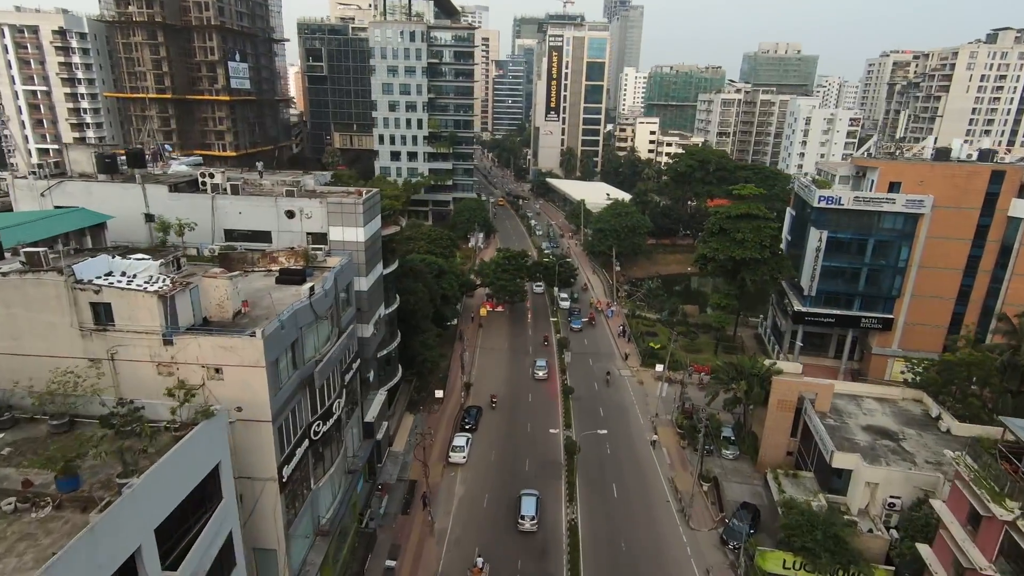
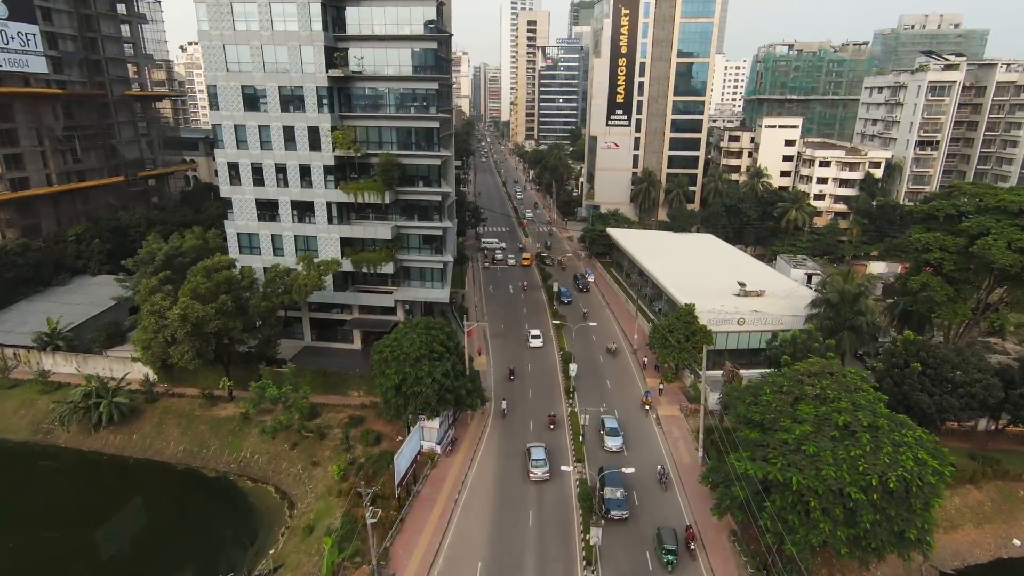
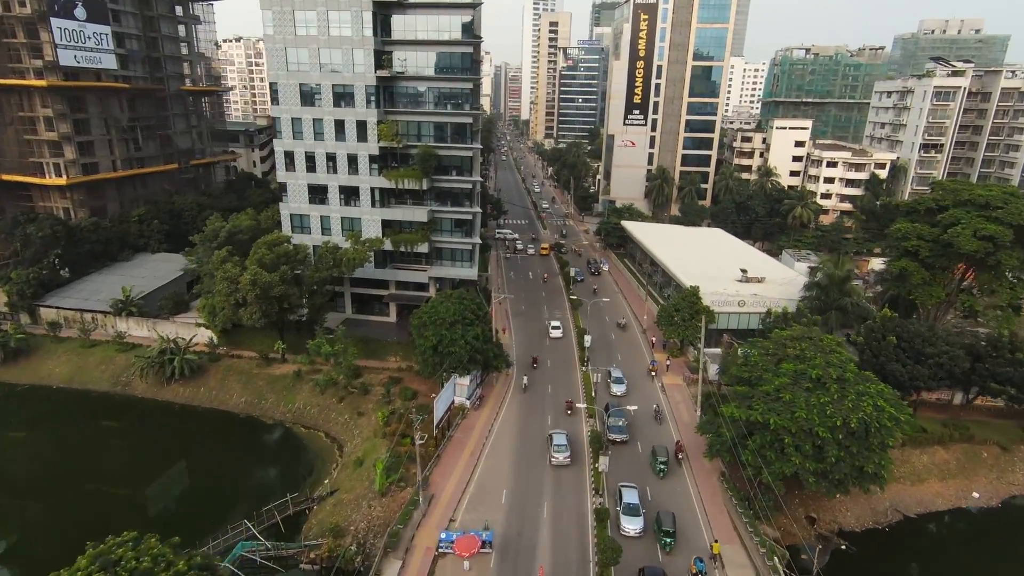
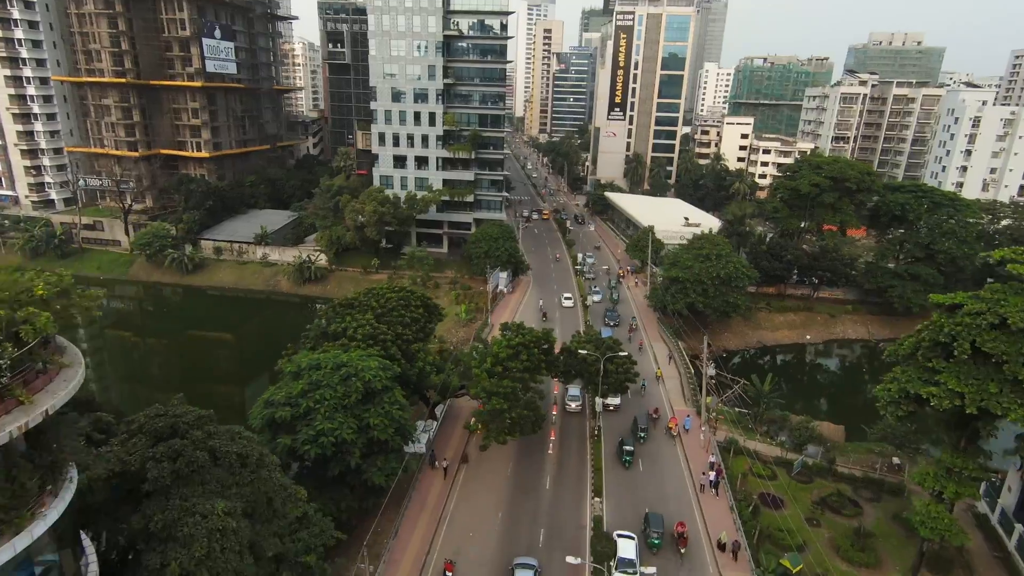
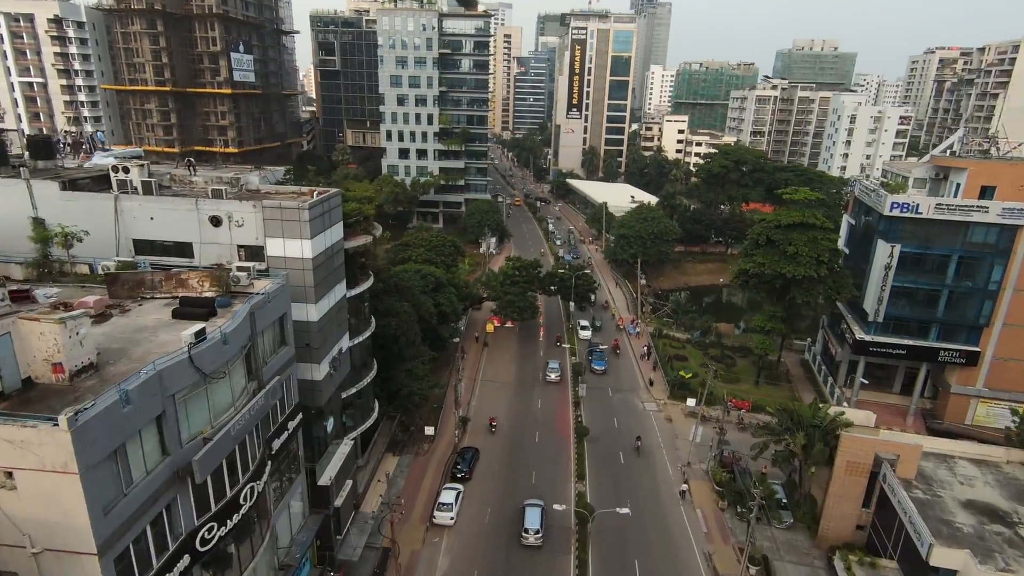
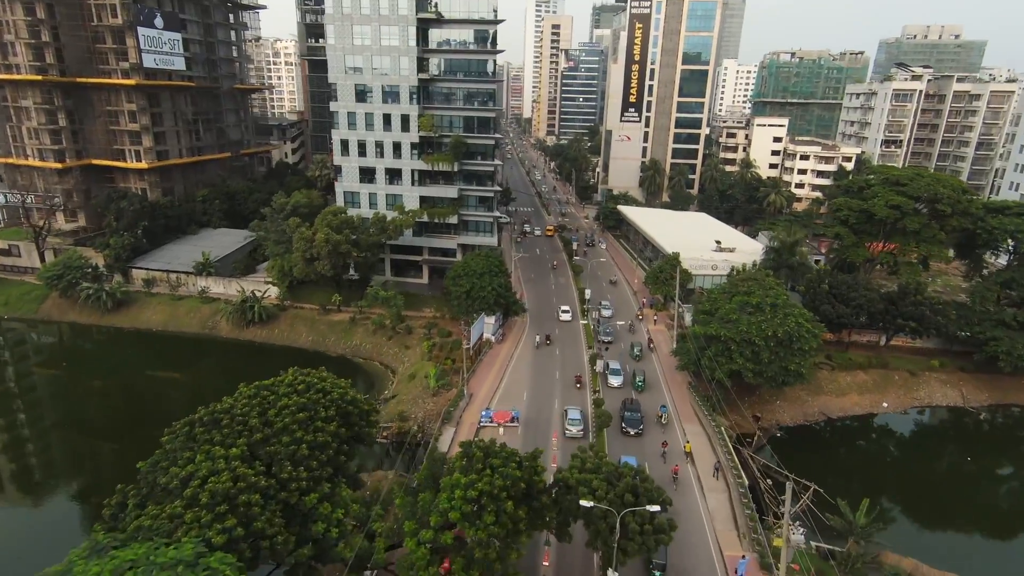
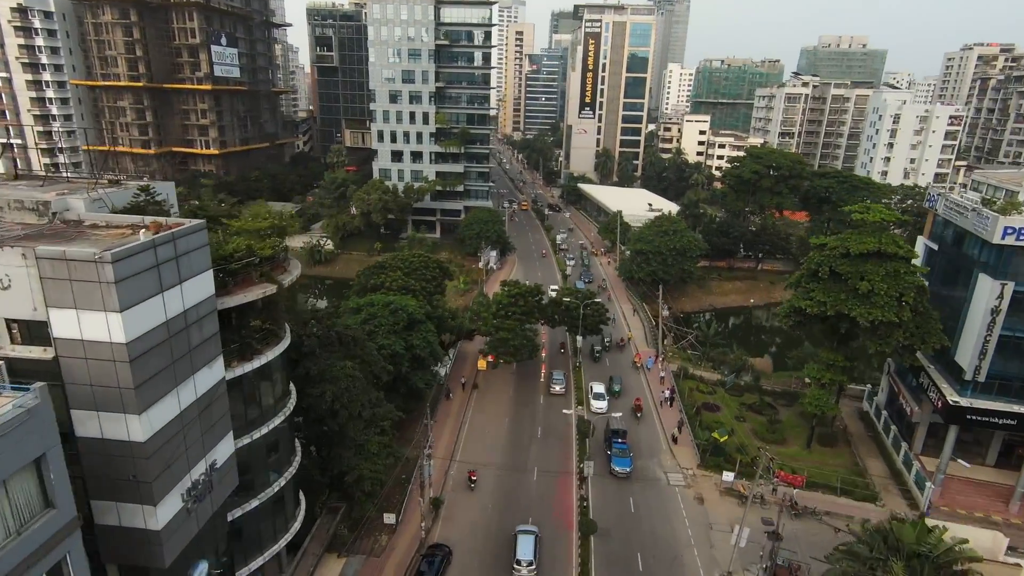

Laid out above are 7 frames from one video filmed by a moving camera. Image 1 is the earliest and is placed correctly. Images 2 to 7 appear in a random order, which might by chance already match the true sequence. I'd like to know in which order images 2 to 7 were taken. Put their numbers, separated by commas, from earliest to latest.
5, 7, 4, 6, 3, 2
